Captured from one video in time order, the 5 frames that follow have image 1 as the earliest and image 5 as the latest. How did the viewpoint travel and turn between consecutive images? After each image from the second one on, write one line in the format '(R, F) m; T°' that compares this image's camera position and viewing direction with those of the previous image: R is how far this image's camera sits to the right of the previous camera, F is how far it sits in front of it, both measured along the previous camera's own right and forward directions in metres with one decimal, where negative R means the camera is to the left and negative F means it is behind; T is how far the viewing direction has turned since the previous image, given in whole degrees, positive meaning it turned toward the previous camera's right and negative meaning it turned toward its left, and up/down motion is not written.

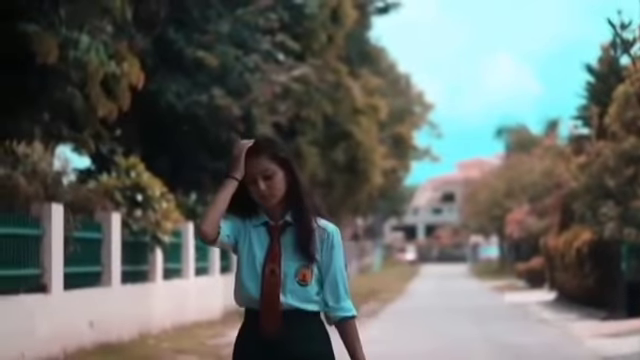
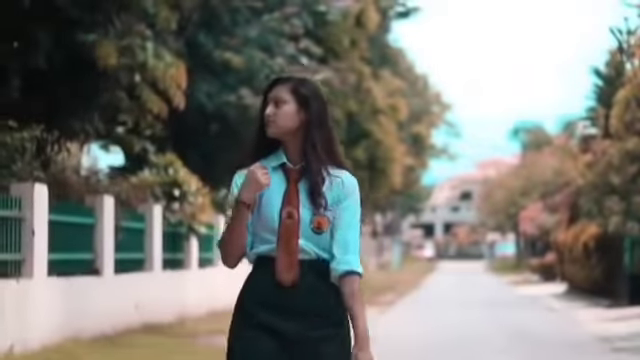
(-0.1, -1.7) m; -1°
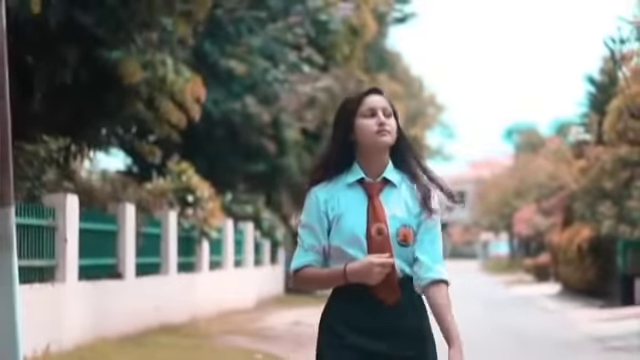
(-0.2, -1.0) m; 0°
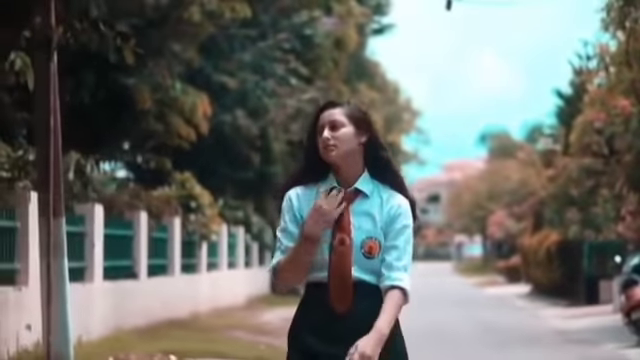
(-0.3, -2.1) m; +1°
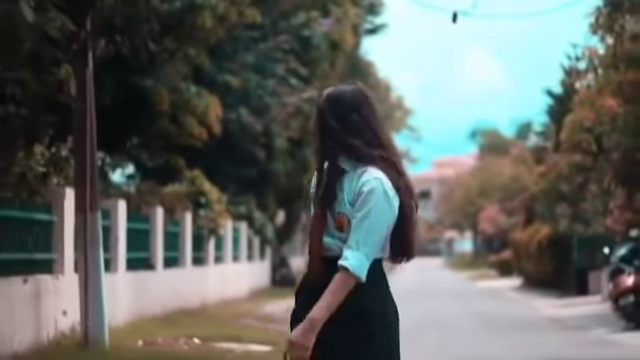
(-0.3, -1.2) m; 0°
